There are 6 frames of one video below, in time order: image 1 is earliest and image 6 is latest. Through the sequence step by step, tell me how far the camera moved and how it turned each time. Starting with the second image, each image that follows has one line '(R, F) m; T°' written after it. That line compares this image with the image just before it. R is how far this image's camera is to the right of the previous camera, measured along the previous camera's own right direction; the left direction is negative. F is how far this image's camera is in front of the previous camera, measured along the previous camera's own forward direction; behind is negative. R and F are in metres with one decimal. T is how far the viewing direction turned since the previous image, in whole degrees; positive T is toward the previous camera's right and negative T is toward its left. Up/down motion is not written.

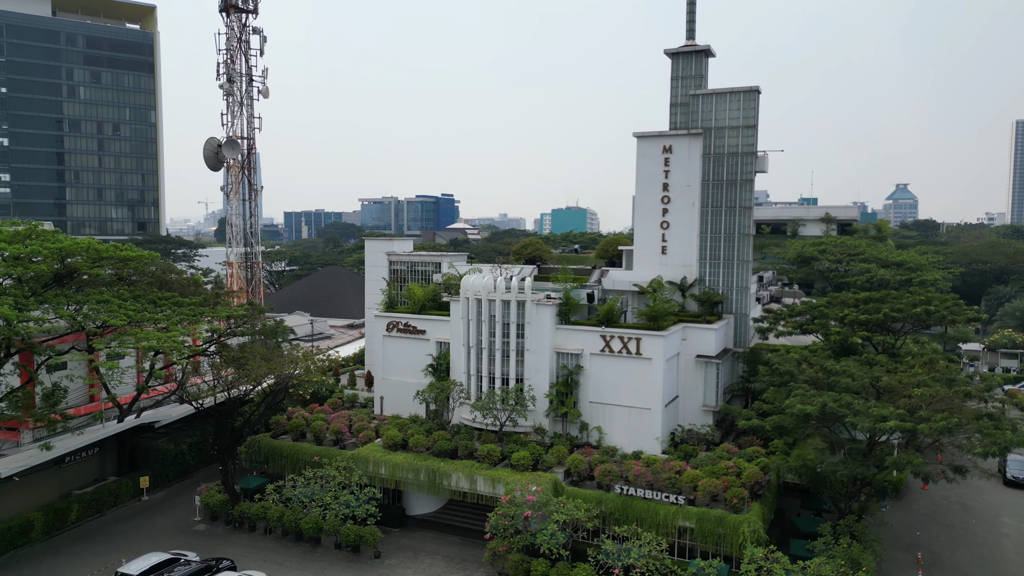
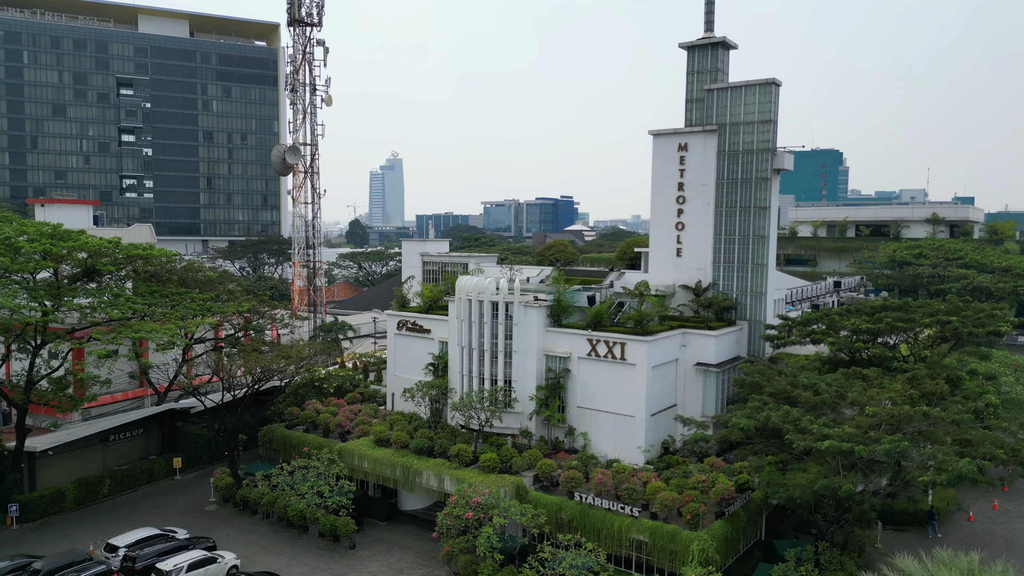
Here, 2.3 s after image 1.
(+5.7, +0.6) m; -10°
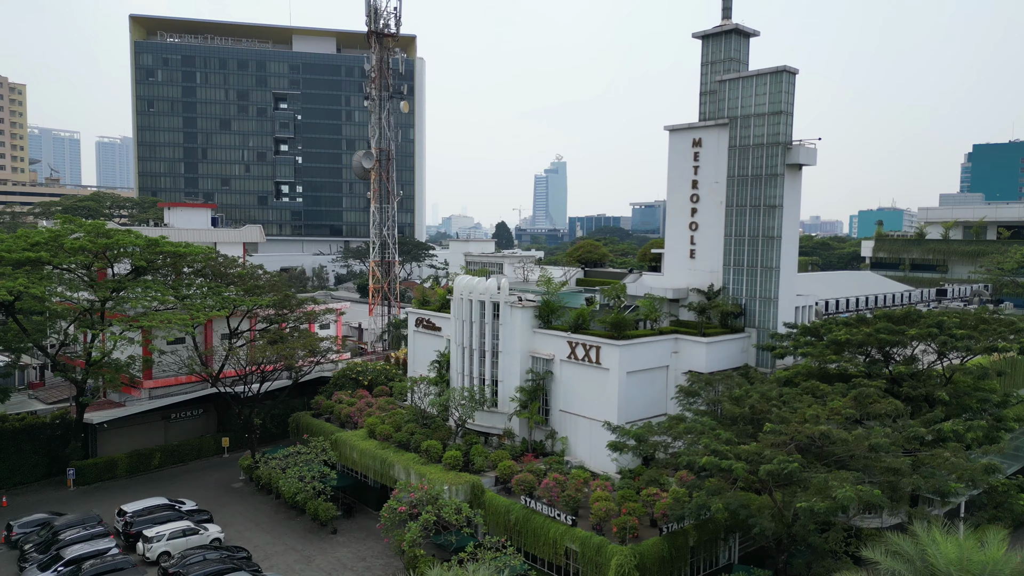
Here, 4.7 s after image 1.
(+7.0, +0.9) m; -13°
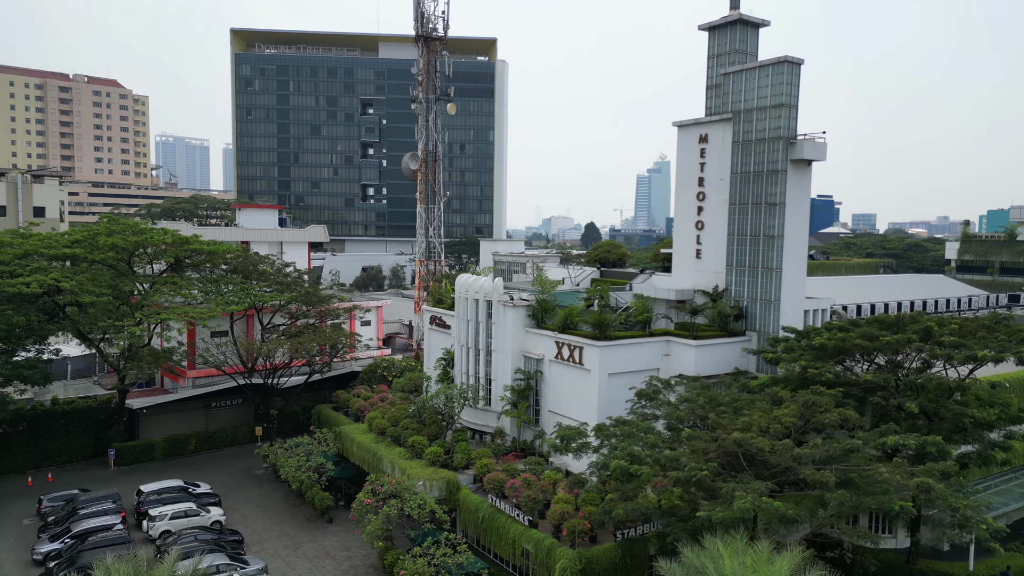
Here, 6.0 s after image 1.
(+4.3, +0.3) m; -8°
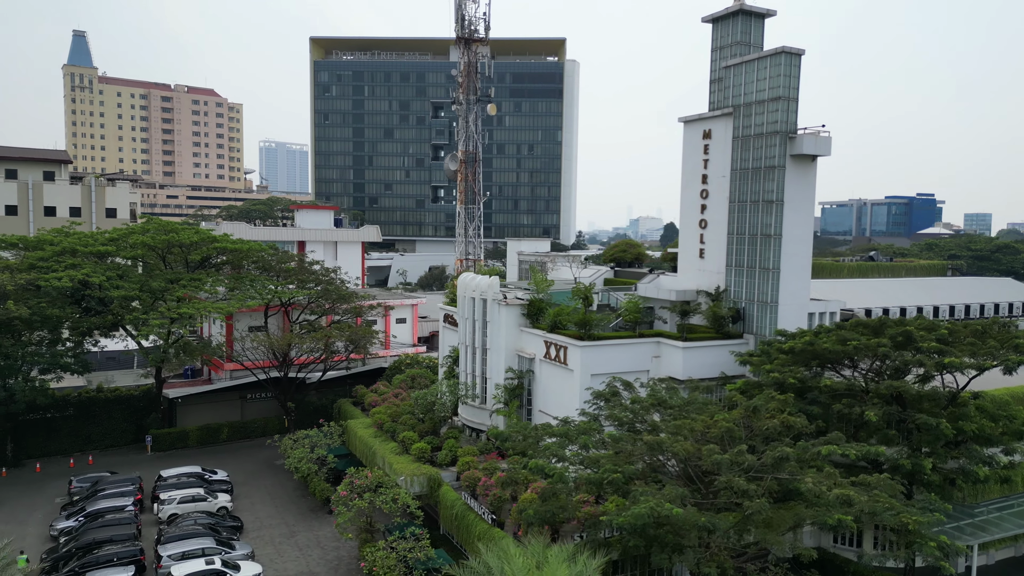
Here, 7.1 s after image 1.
(+3.6, +0.2) m; -7°
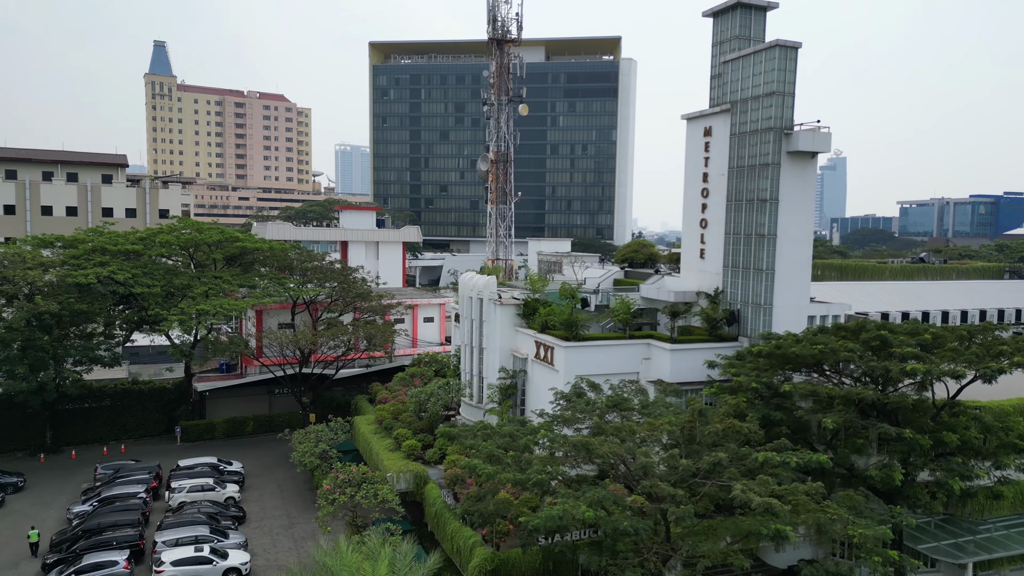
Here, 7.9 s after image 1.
(+2.9, +0.1) m; -5°
